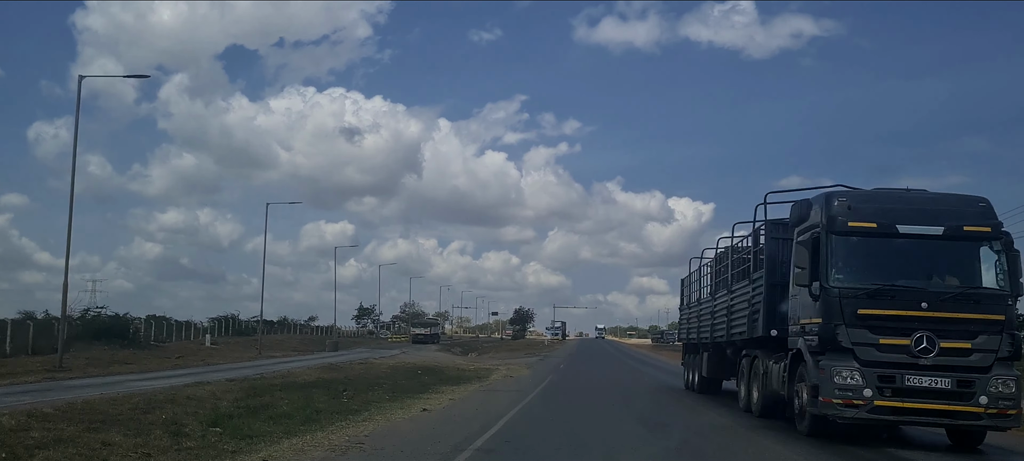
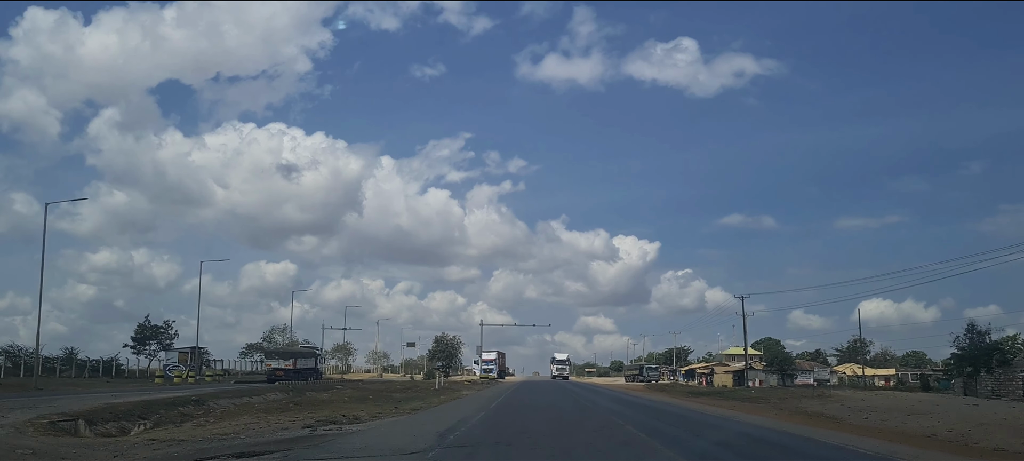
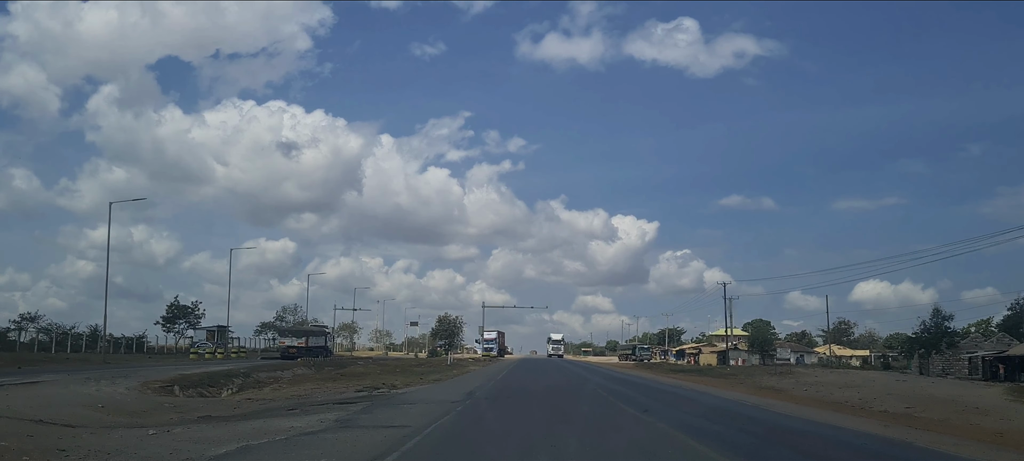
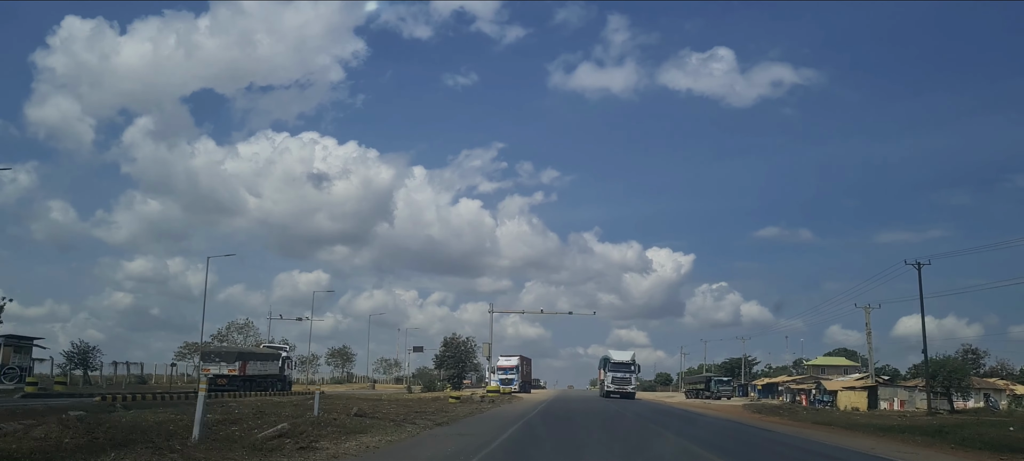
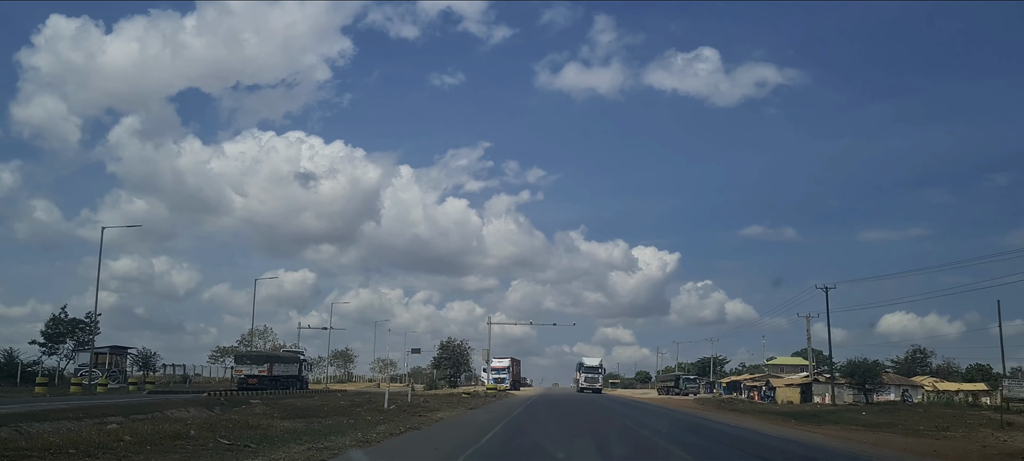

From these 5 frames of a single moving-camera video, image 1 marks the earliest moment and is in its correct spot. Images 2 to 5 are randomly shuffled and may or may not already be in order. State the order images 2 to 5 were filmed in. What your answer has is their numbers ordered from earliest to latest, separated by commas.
3, 2, 5, 4
